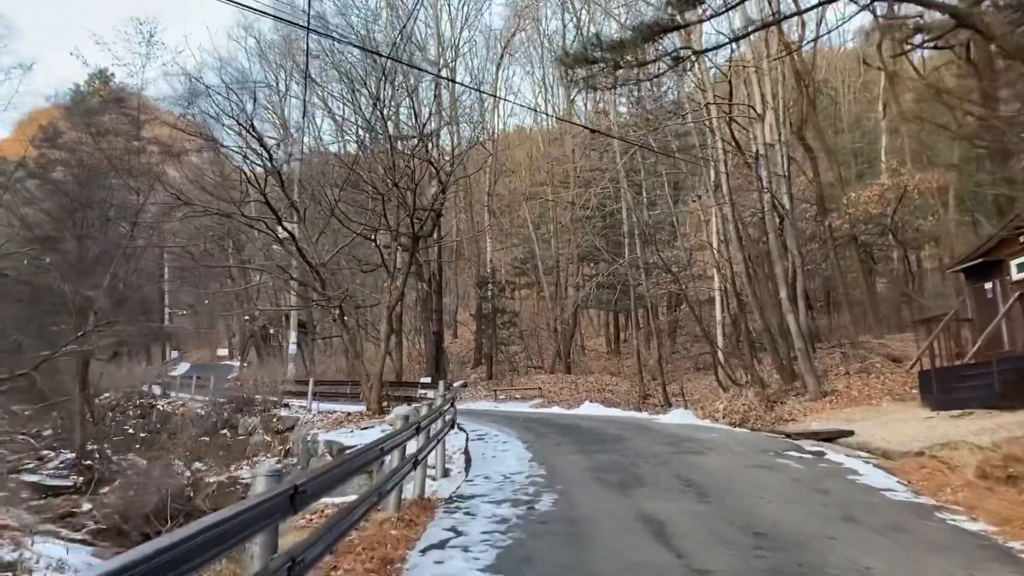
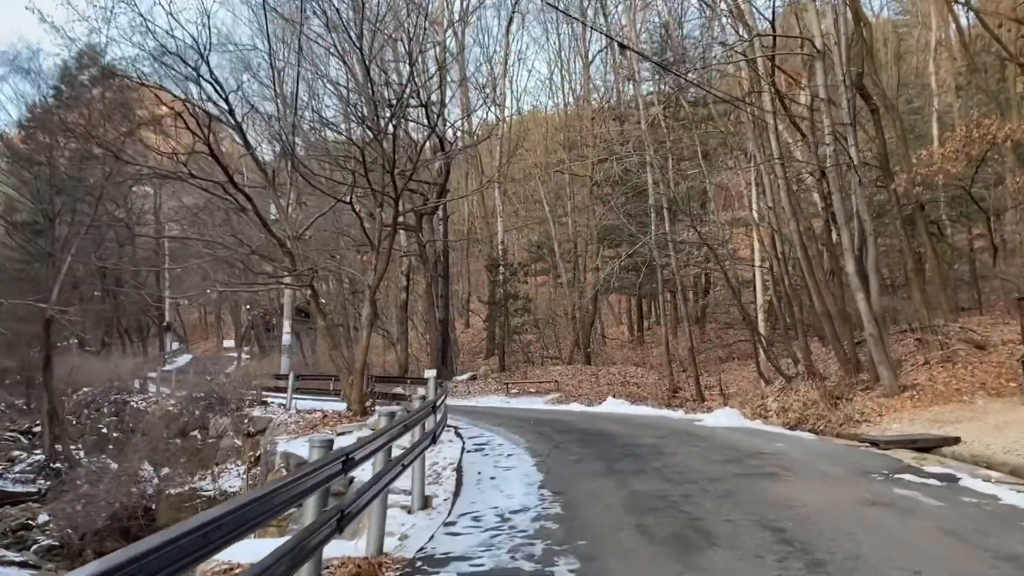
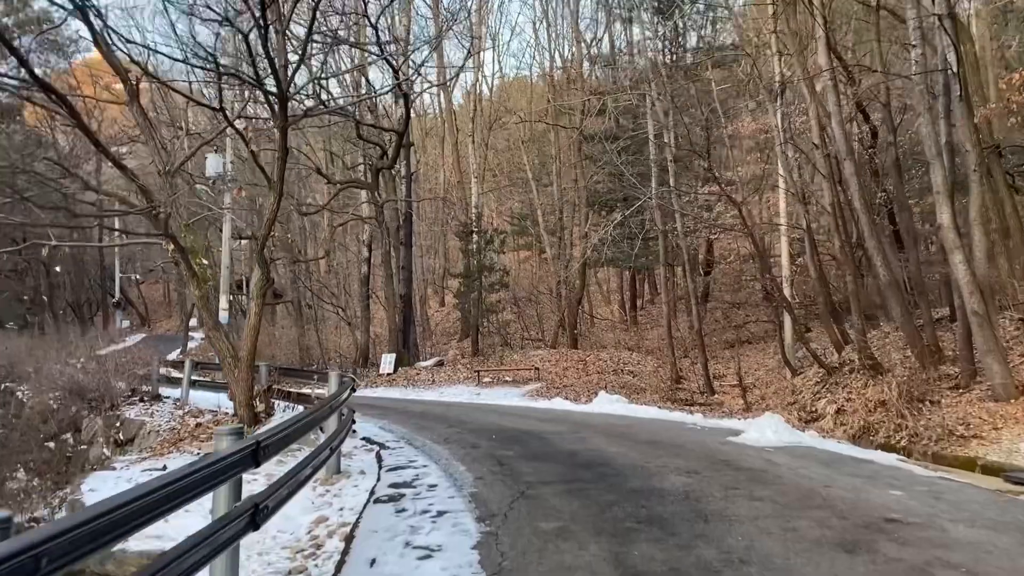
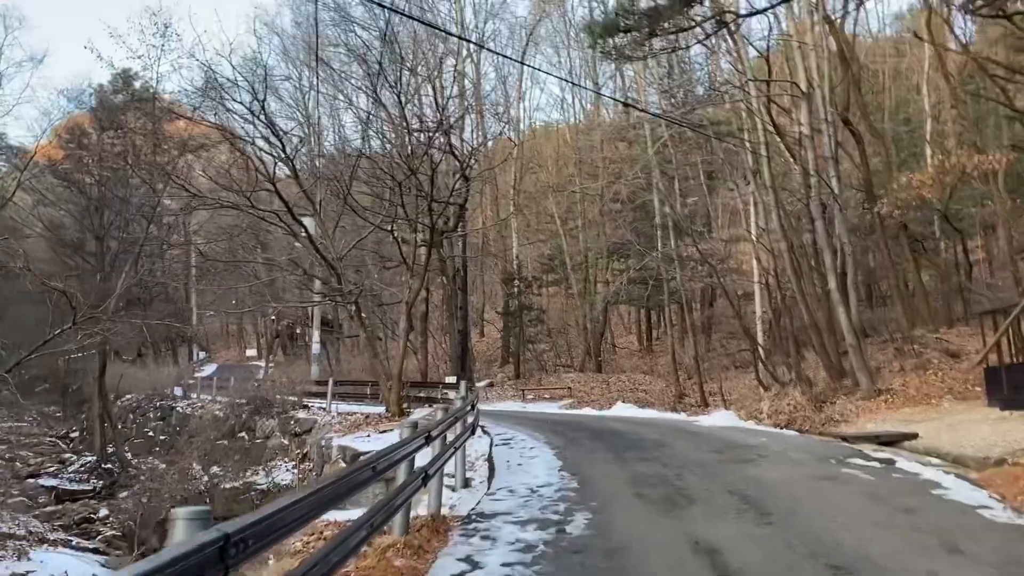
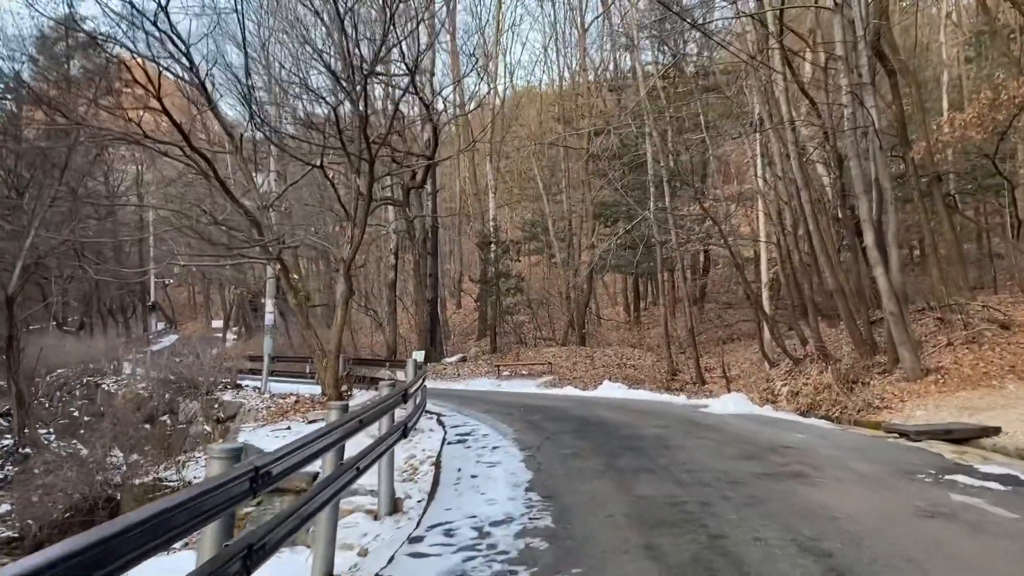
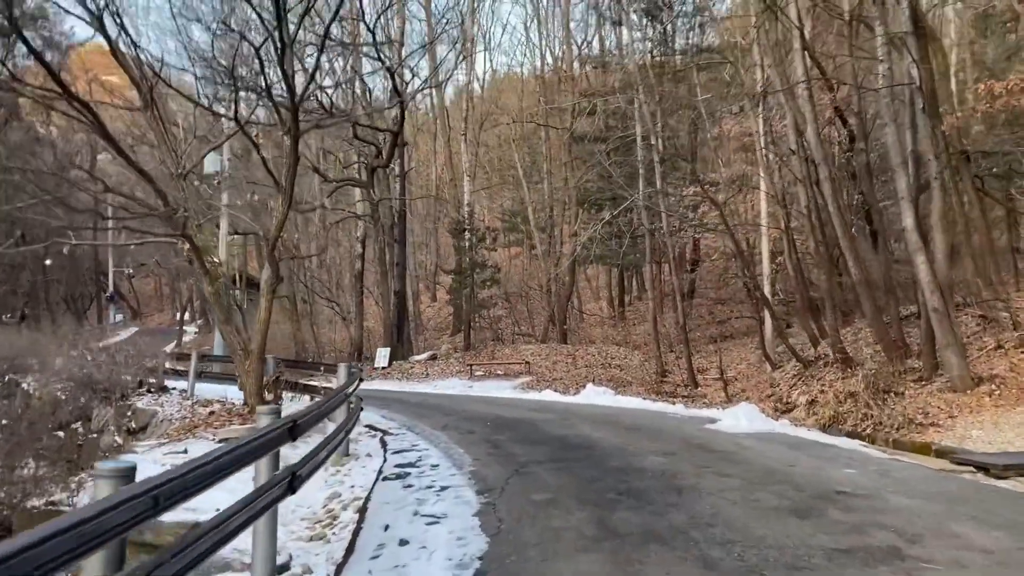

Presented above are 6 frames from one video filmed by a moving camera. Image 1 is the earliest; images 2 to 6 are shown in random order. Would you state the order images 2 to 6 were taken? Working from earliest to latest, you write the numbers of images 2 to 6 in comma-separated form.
4, 2, 5, 6, 3
